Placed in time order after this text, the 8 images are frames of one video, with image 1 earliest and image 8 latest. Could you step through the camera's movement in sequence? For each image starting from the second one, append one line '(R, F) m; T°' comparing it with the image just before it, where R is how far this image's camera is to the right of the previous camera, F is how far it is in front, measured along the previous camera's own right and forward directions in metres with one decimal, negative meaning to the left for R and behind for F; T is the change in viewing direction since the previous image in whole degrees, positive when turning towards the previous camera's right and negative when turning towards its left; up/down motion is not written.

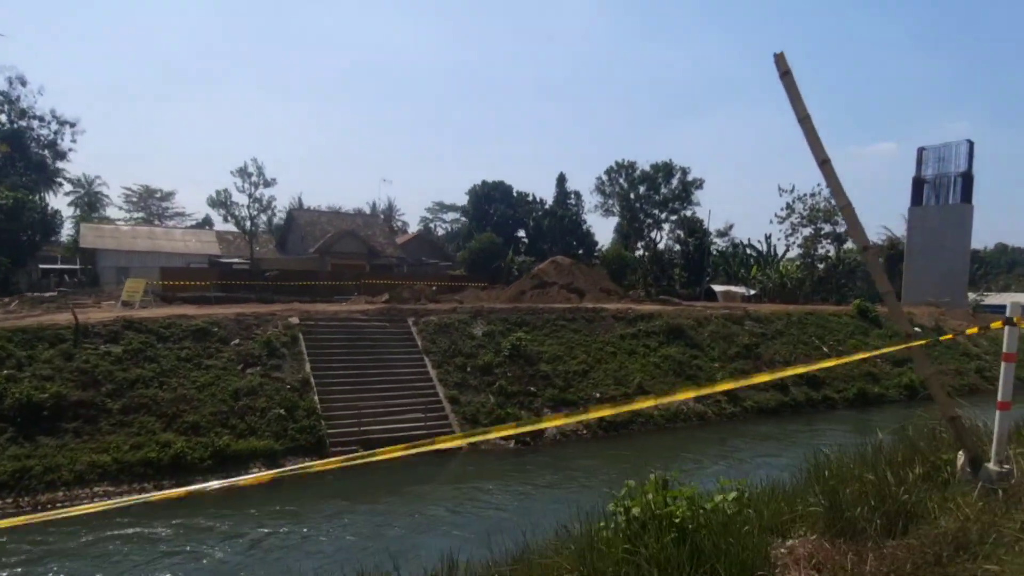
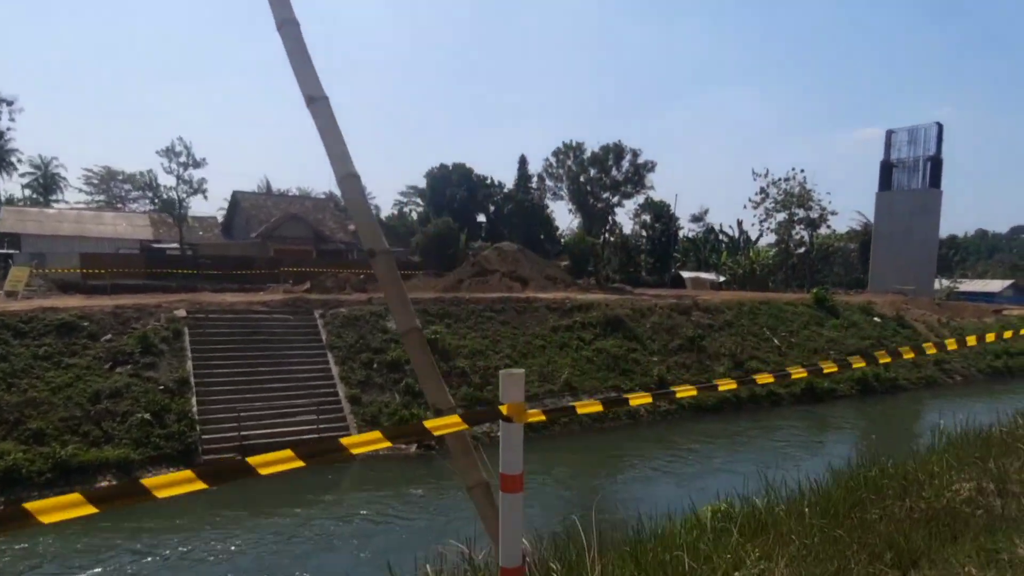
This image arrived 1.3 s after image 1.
(+1.5, +1.0) m; 0°
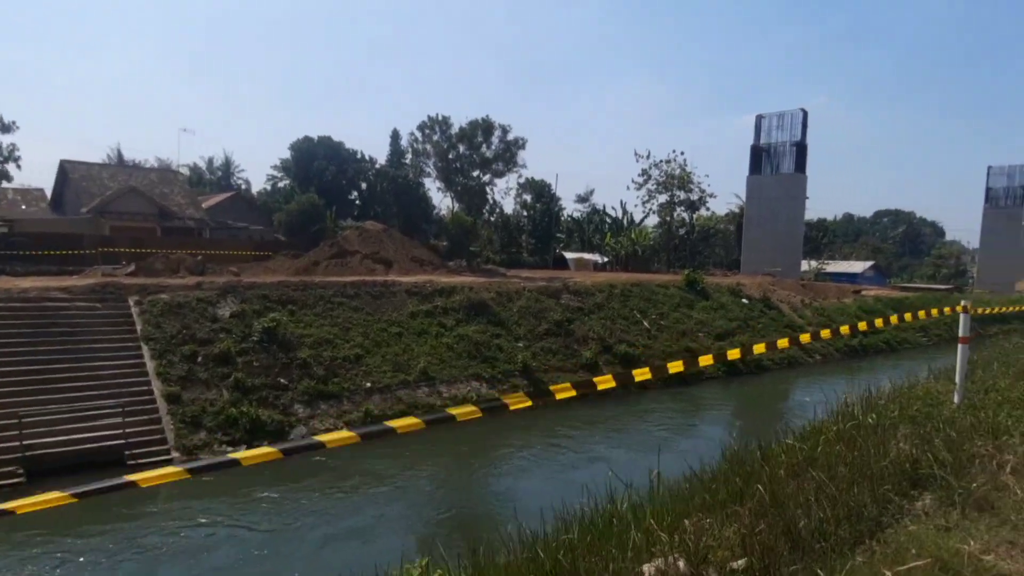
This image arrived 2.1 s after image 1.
(+0.9, +0.8) m; +8°
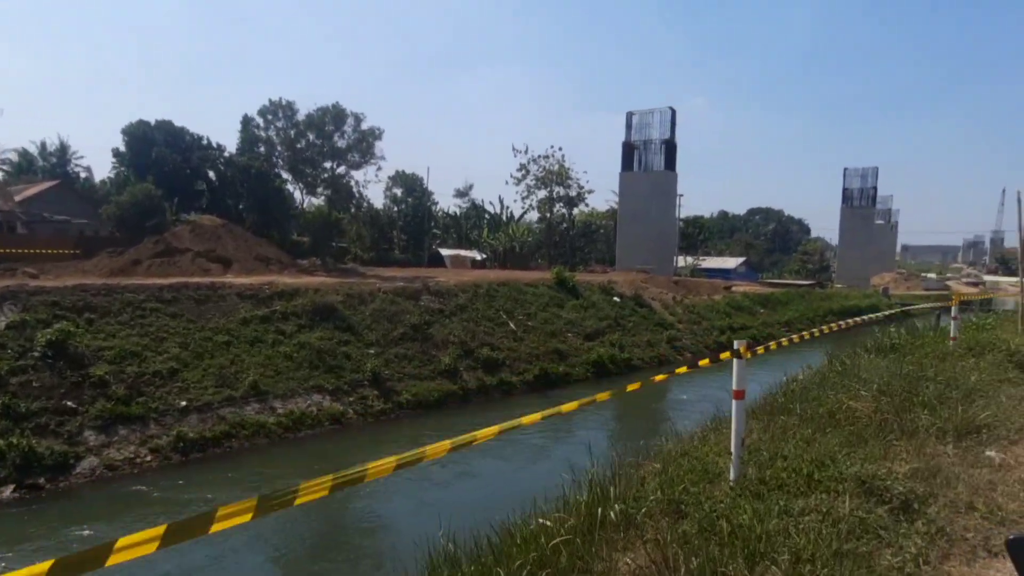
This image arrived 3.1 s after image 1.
(+0.9, +1.0) m; +8°
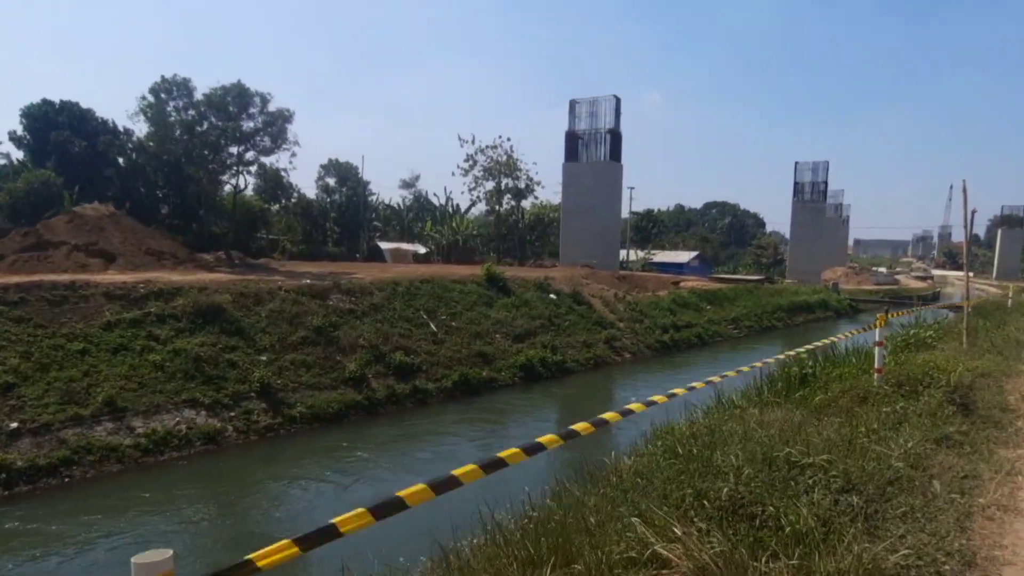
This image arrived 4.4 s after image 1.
(+1.0, +1.4) m; +3°
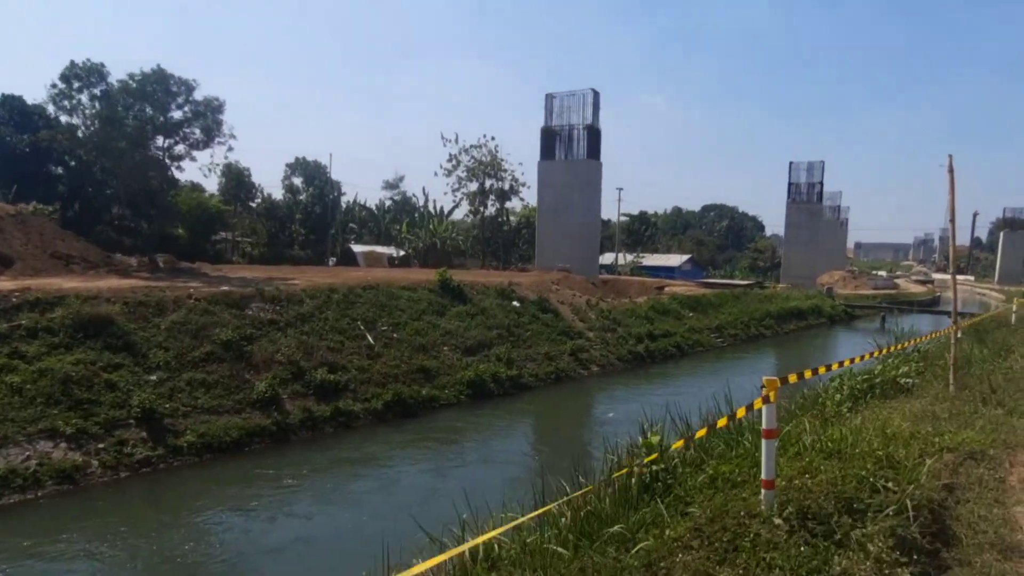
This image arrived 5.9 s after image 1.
(+1.2, +1.7) m; 0°
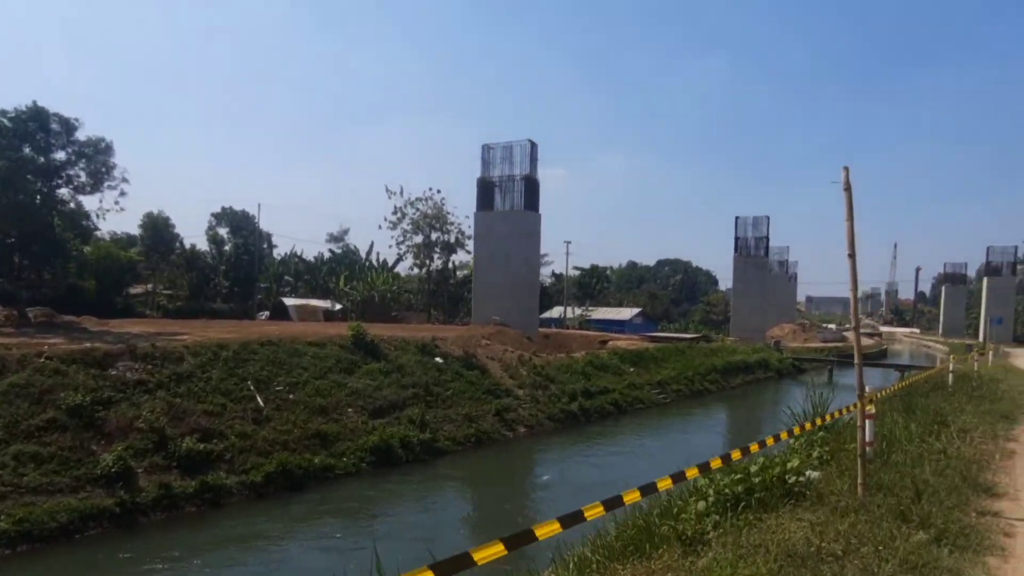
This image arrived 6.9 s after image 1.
(+1.0, +1.3) m; +3°
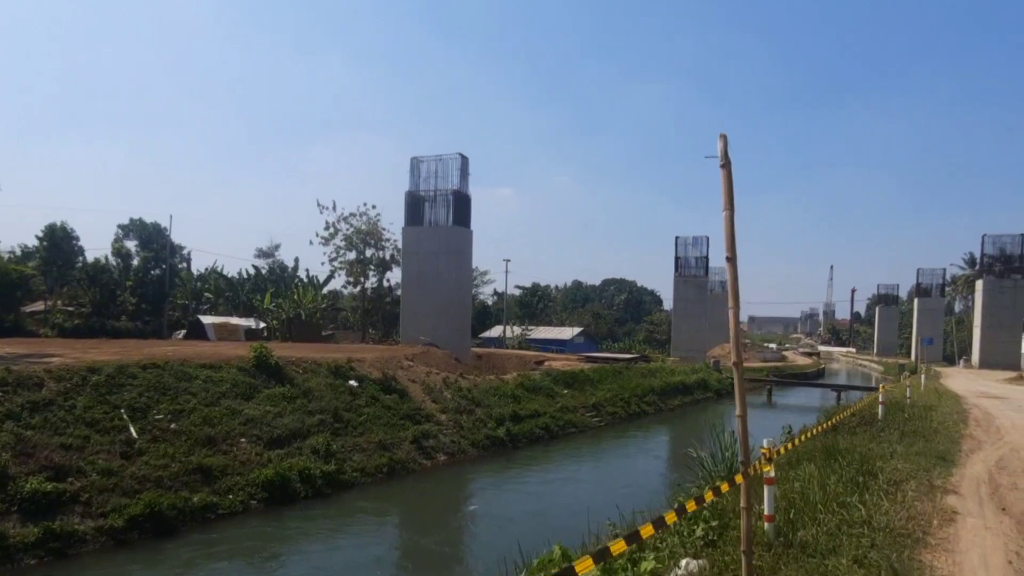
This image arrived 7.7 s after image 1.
(+0.7, +1.1) m; +4°
